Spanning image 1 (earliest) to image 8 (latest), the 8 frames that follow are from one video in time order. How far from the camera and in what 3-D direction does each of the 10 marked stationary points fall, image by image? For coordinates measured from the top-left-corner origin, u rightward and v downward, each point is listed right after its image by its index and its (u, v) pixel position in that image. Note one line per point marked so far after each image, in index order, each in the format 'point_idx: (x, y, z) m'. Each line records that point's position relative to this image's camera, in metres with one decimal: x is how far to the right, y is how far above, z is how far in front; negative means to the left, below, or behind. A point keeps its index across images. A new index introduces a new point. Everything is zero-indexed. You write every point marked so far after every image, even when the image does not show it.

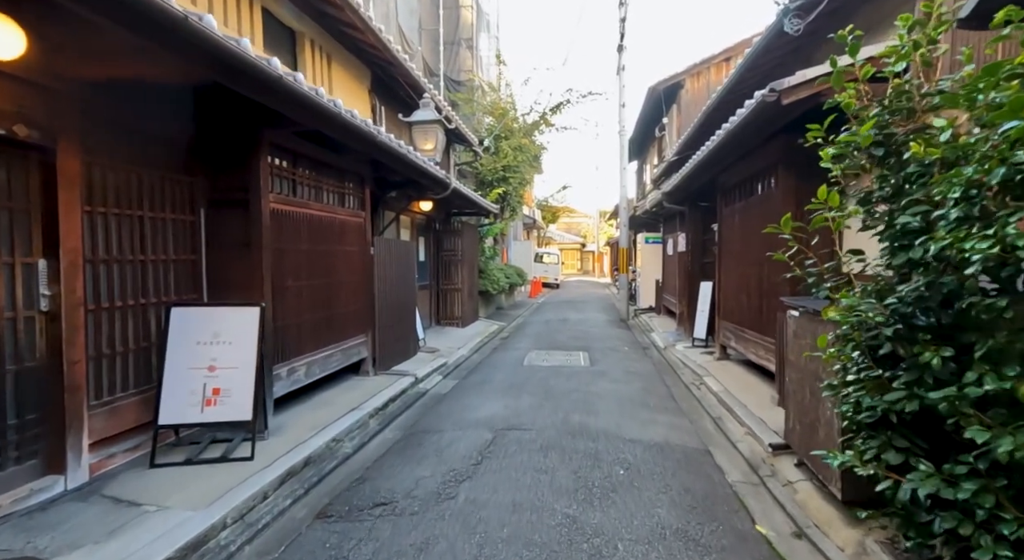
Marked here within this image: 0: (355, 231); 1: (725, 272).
0: (-1.9, +0.6, +6.7) m
1: (+3.1, +0.1, +8.0) m
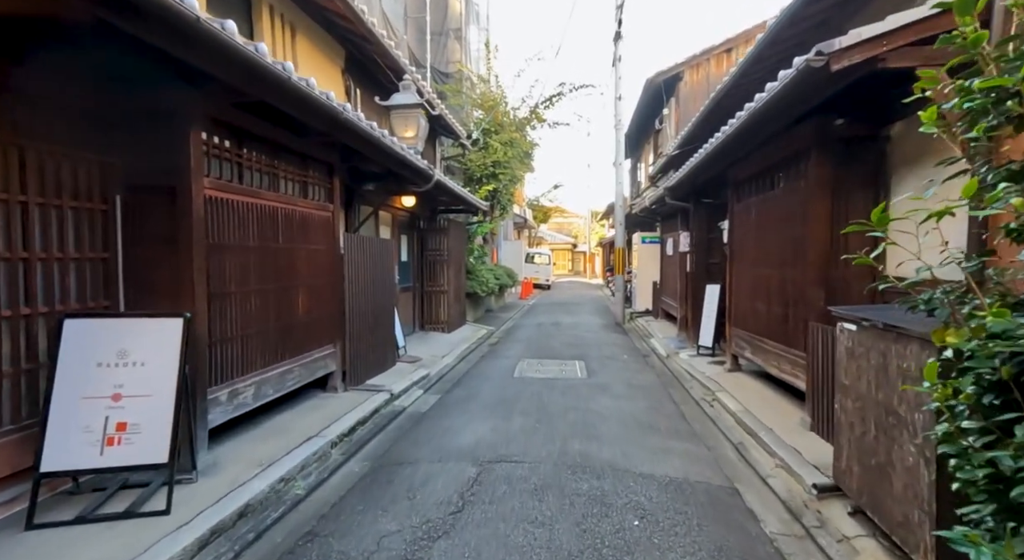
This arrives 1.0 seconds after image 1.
0: (-2.0, +0.5, +5.9) m
1: (+2.9, +0.1, +7.3) m
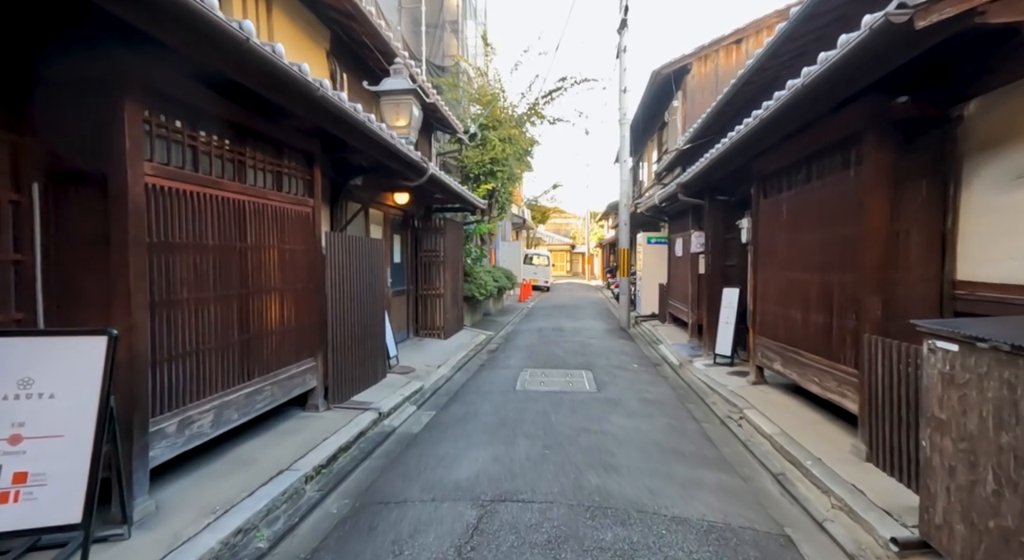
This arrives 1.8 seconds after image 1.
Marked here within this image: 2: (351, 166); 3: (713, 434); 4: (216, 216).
0: (-2.0, +0.5, +5.2) m
1: (+3.0, 0.0, +6.6) m
2: (-2.0, +1.5, +6.9) m
3: (+2.0, -1.5, +5.5) m
4: (-2.1, +0.4, +3.9) m
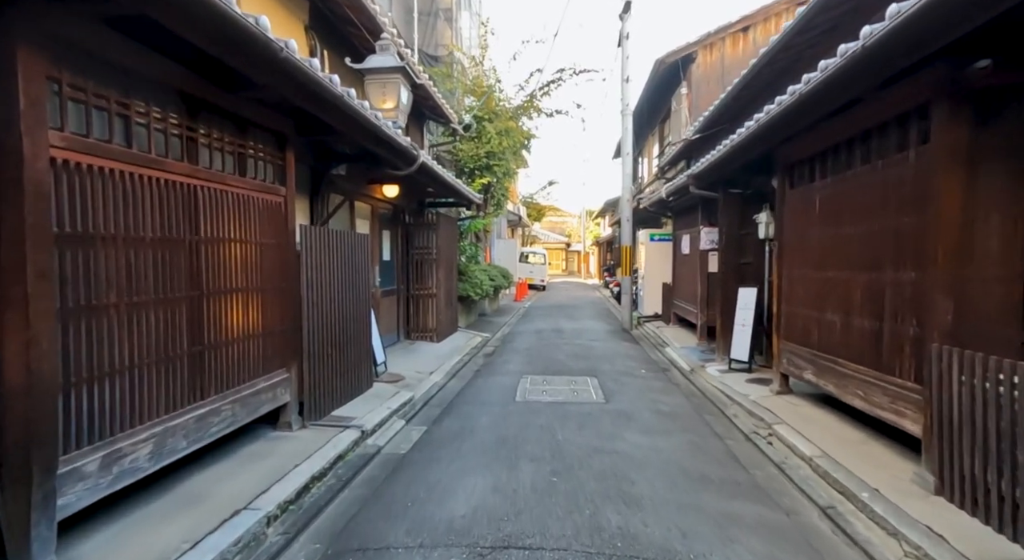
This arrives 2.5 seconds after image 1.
0: (-2.0, +0.5, +4.5) m
1: (+3.0, 0.0, +5.9) m
2: (-2.0, +1.5, +6.2) m
3: (+2.0, -1.5, +4.8) m
4: (-2.1, +0.4, +3.2) m
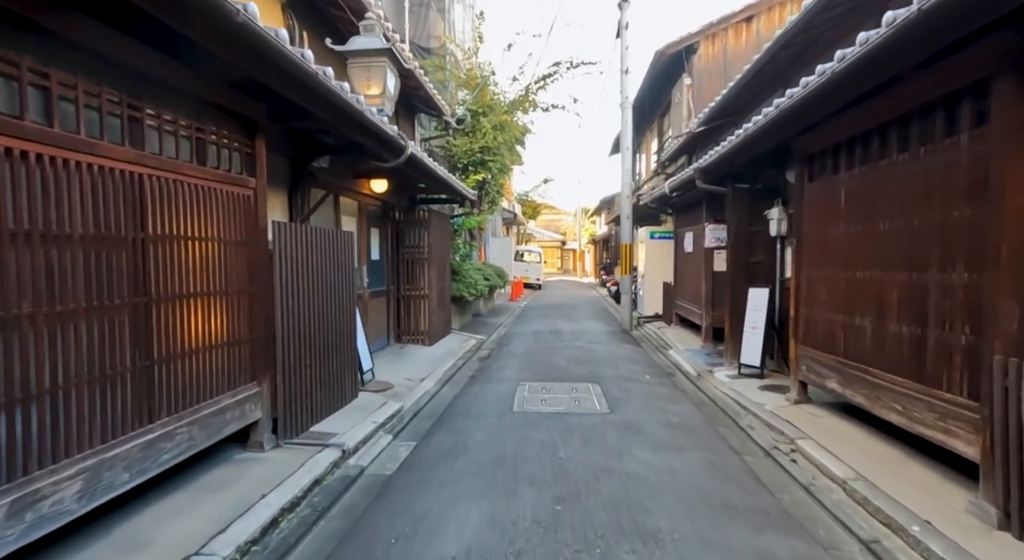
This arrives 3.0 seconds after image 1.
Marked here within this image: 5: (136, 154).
0: (-2.0, +0.5, +4.0) m
1: (+2.9, 0.0, +5.5) m
2: (-2.0, +1.4, +5.7) m
3: (+2.0, -1.5, +4.4) m
4: (-2.1, +0.4, +2.7) m
5: (-2.0, +0.7, +3.0) m
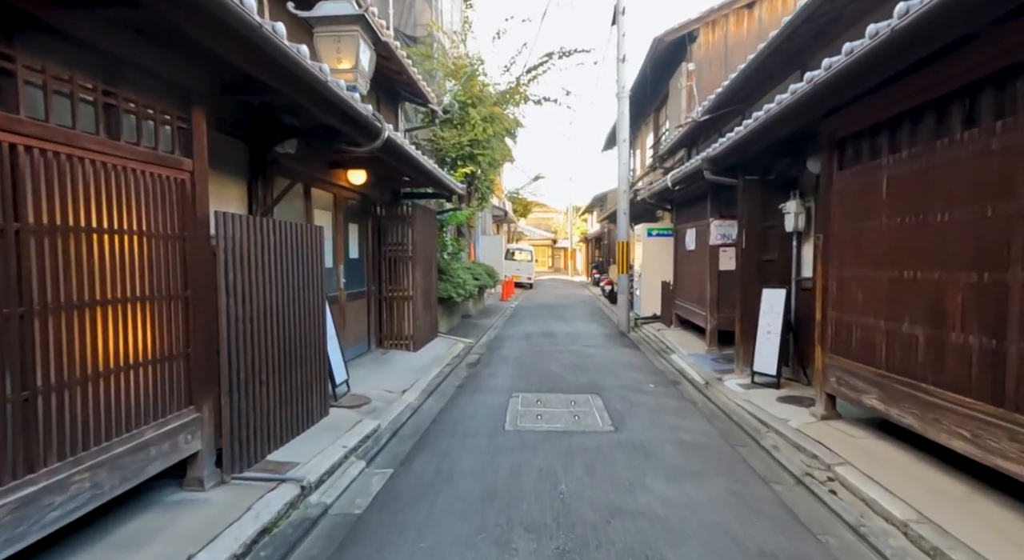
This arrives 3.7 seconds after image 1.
0: (-2.0, +0.5, +3.2) m
1: (+2.9, 0.0, +4.8) m
2: (-2.1, +1.4, +5.0) m
3: (+1.9, -1.5, +3.7) m
4: (-2.1, +0.4, +2.0) m
5: (-2.1, +0.7, +2.3) m
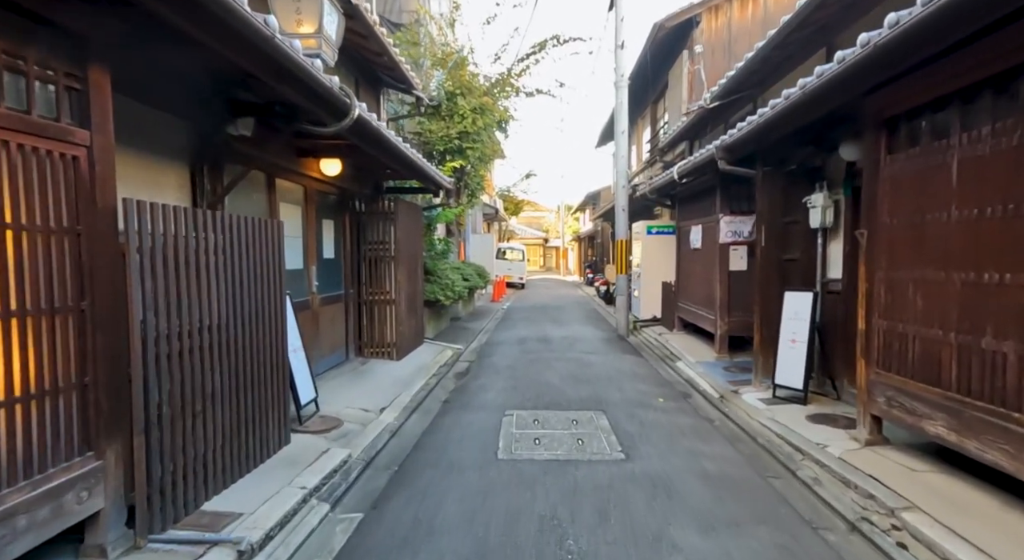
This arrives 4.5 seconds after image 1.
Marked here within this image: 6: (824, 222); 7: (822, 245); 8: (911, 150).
0: (-2.0, +0.4, +2.4) m
1: (+2.8, 0.0, +4.1) m
2: (-2.2, +1.4, +4.2) m
3: (+1.9, -1.6, +3.0) m
4: (-2.1, +0.4, +1.2) m
5: (-2.1, +0.6, +1.5) m
6: (+3.2, +0.6, +5.8) m
7: (+3.4, +0.4, +6.1) m
8: (+2.8, +0.9, +4.0) m
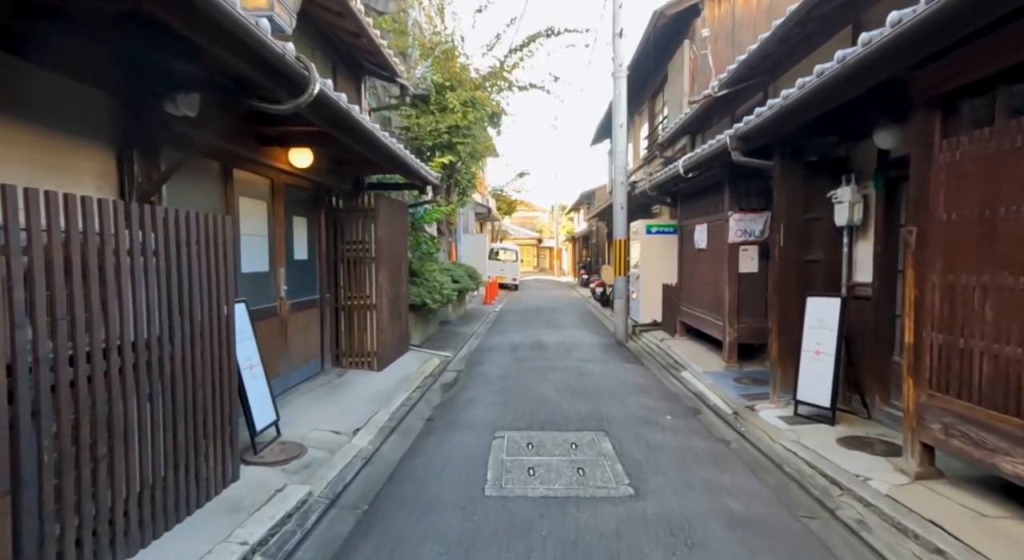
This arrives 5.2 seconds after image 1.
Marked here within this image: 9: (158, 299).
0: (-2.1, +0.4, +1.7) m
1: (+2.8, 0.0, +3.5) m
2: (-2.2, +1.4, +3.5) m
3: (+1.8, -1.6, +2.3) m
4: (-2.1, +0.3, +0.5) m
5: (-2.1, +0.6, +0.8) m
6: (+3.1, +0.6, +5.2) m
7: (+3.3, +0.3, +5.5) m
8: (+2.8, +0.9, +3.4) m
9: (-2.0, -0.1, +3.1) m
